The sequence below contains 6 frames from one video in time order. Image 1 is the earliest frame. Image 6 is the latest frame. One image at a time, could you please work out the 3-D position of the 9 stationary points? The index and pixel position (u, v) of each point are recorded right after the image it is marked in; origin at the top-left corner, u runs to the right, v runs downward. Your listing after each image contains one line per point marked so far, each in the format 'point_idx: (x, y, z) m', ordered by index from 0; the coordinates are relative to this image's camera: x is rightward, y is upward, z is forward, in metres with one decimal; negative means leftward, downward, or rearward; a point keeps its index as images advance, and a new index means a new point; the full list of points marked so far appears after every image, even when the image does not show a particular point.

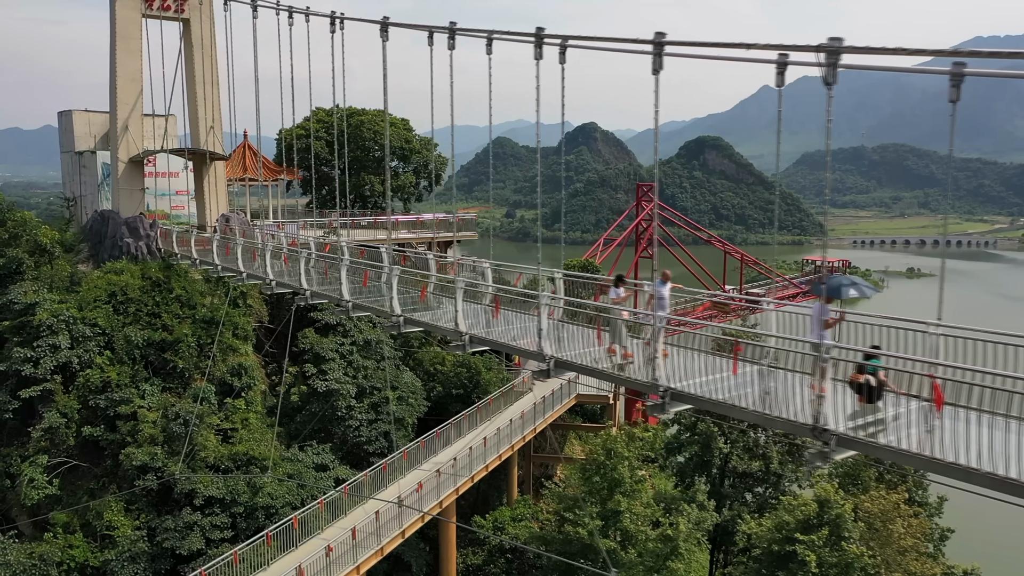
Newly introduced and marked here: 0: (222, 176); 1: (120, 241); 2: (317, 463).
0: (-7.3, +2.9, +16.4) m
1: (-8.7, +1.0, +14.4) m
2: (-3.7, -3.3, +12.3) m
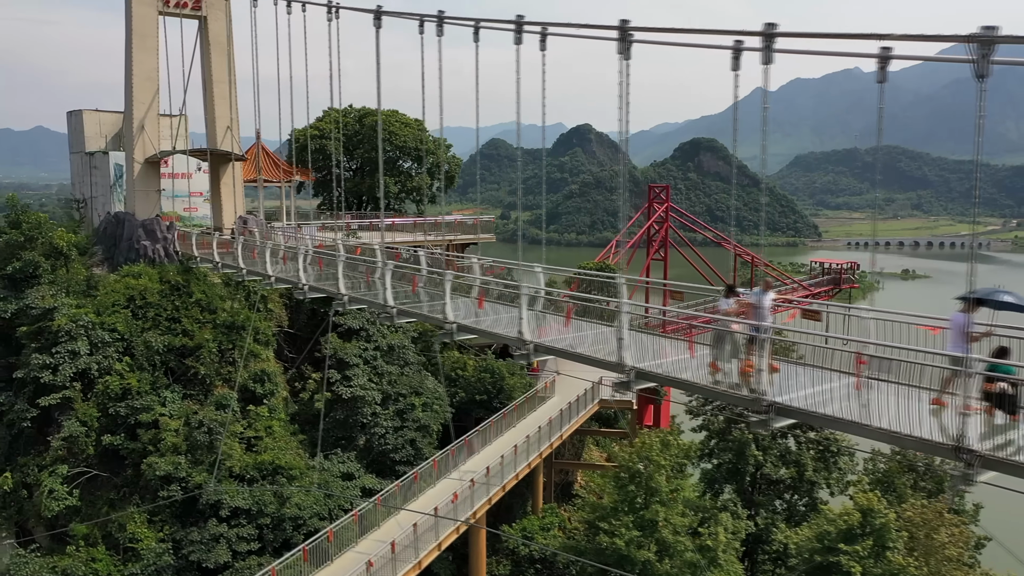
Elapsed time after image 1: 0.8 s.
0: (-6.8, +2.8, +16.1) m
1: (-8.2, +1.0, +14.1) m
2: (-3.1, -3.4, +12.0) m
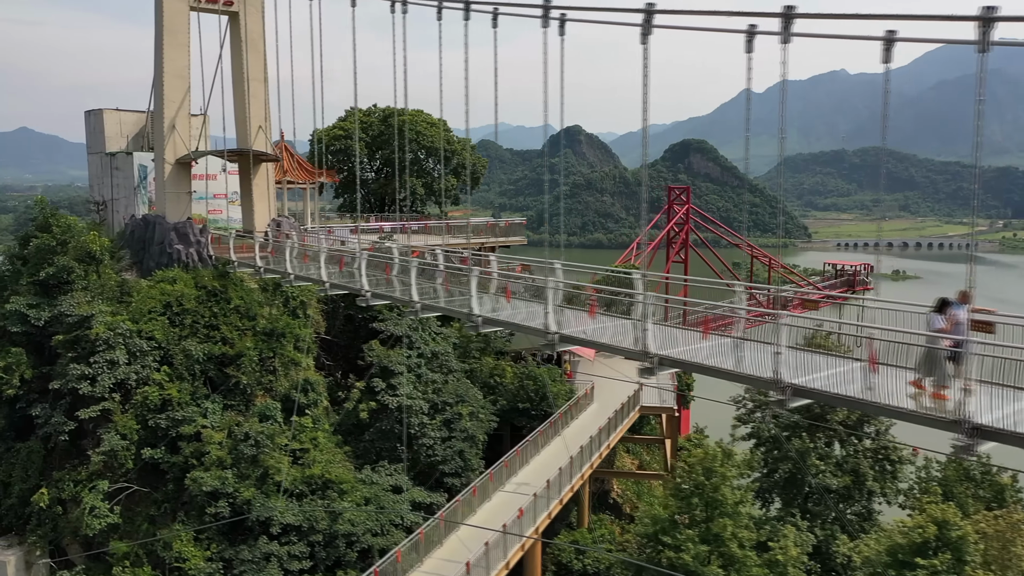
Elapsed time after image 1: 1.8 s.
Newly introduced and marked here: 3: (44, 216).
0: (-5.8, +2.6, +15.6) m
1: (-7.2, +0.8, +13.6) m
2: (-2.1, -3.5, +11.5) m
3: (-9.0, +1.4, +12.4) m
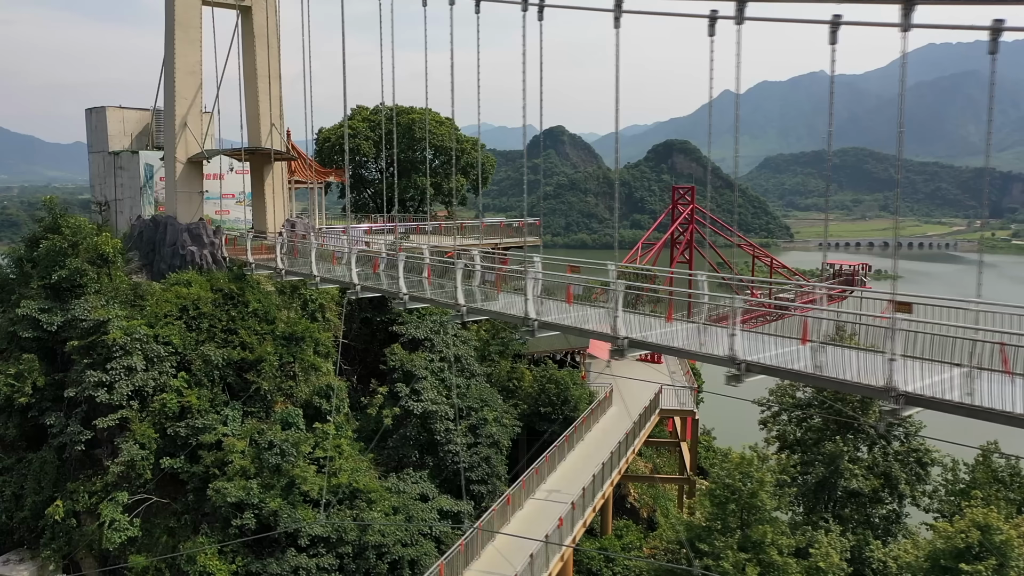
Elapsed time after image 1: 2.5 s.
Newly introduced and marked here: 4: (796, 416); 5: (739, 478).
0: (-5.4, +2.6, +15.2) m
1: (-6.7, +0.8, +13.1) m
2: (-1.6, -3.6, +11.2) m
3: (-8.5, +1.3, +12.0) m
4: (+5.7, -2.6, +13.0) m
5: (+3.8, -3.2, +10.7) m
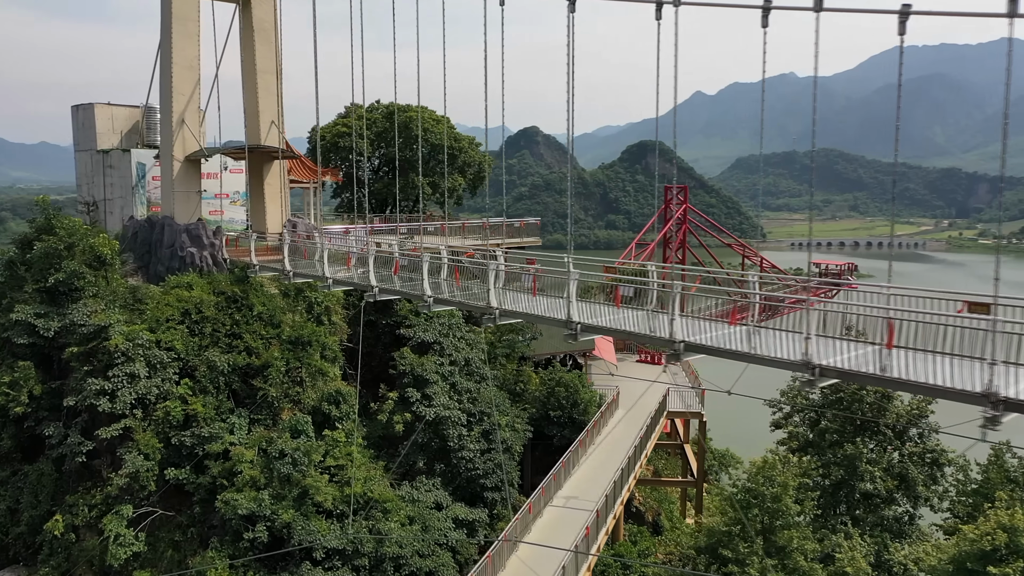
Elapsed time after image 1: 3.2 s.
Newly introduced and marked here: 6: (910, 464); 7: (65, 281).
0: (-5.3, +2.5, +14.7) m
1: (-6.5, +0.7, +12.7) m
2: (-1.3, -3.6, +10.8) m
3: (-8.3, +1.3, +11.5) m
4: (+5.9, -2.6, +12.9) m
5: (+4.1, -3.2, +10.6) m
6: (+7.3, -3.2, +11.9) m
7: (-7.4, +0.1, +10.7) m
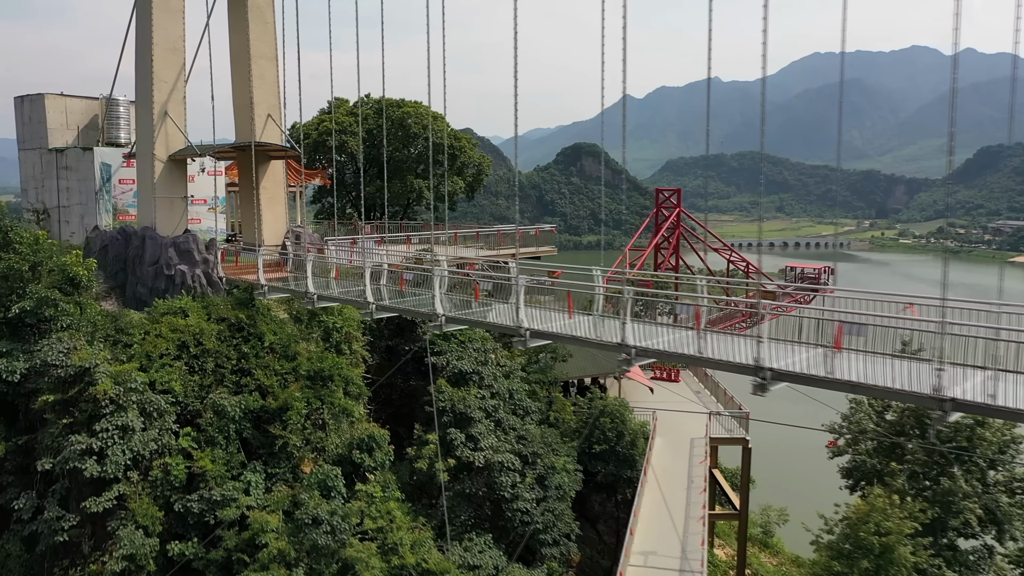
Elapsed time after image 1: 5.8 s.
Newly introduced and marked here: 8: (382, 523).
0: (-4.6, +2.1, +12.8) m
1: (-5.7, +0.3, +10.6) m
2: (-0.3, -3.9, +9.2) m
3: (-7.3, +0.8, +9.3) m
4: (+6.7, -2.9, +11.9) m
5: (+5.1, -3.5, +9.4) m
6: (+8.2, -3.5, +11.0) m
7: (-6.4, -0.3, +8.6) m
8: (-1.7, -3.2, +8.7) m
